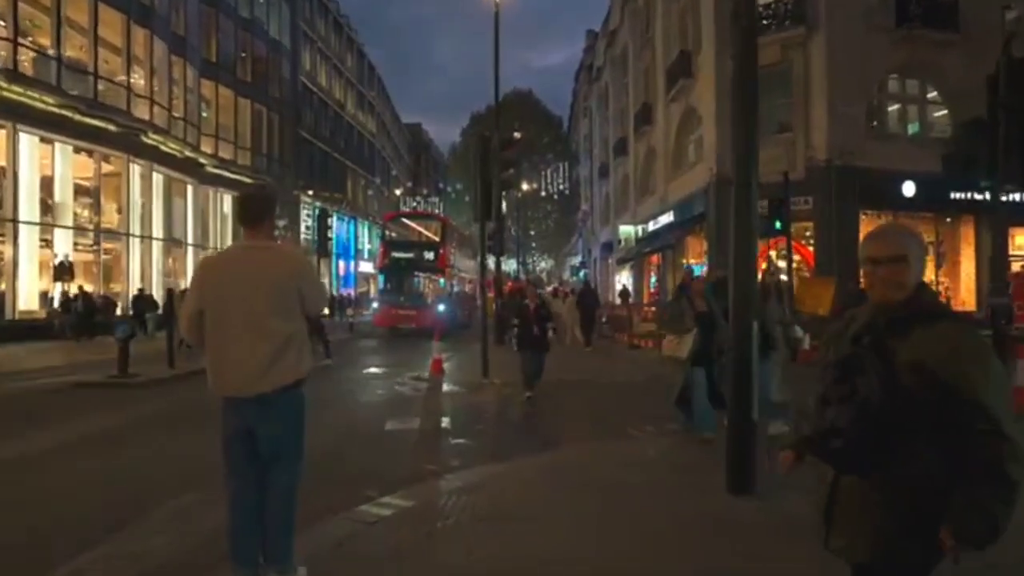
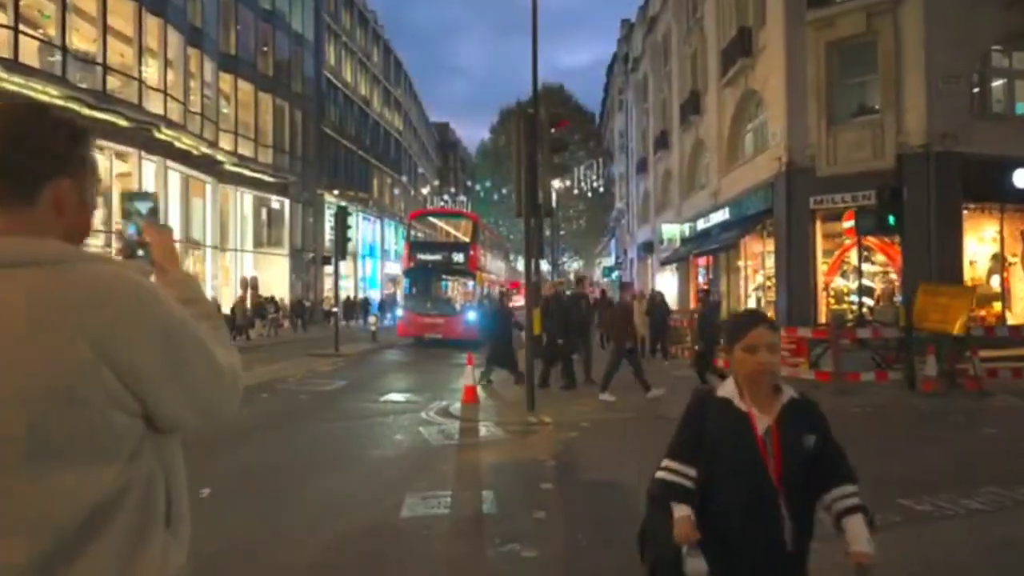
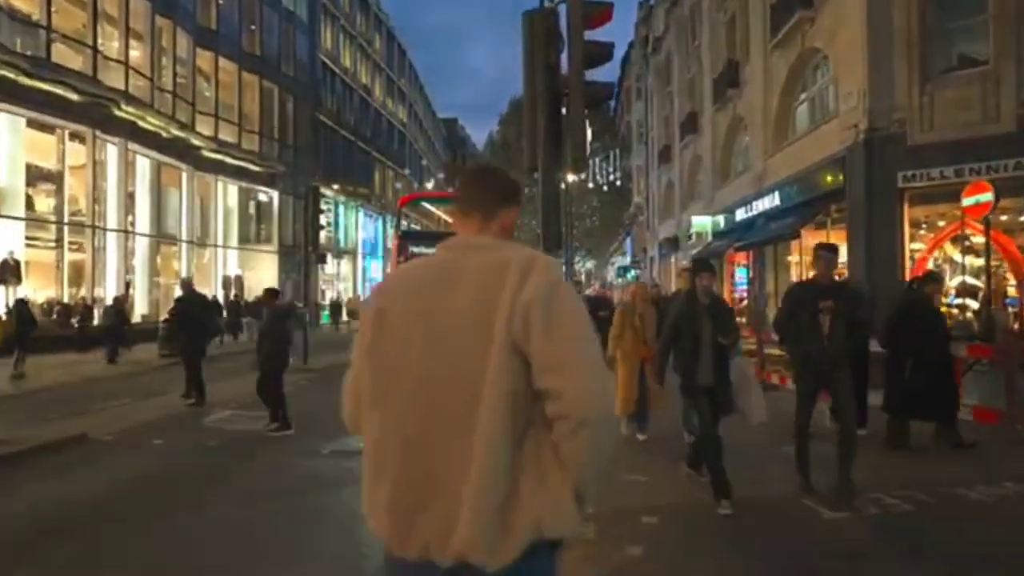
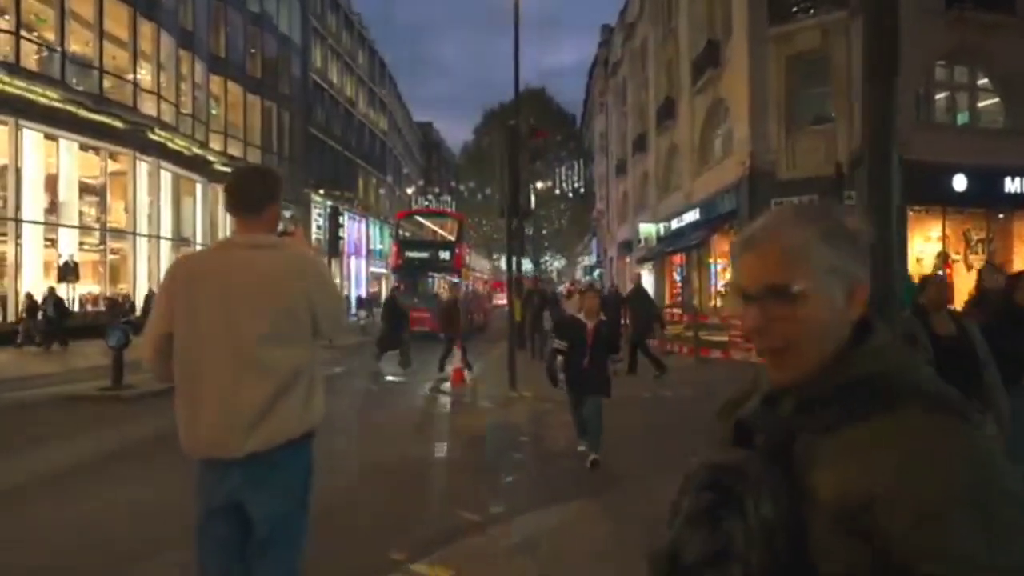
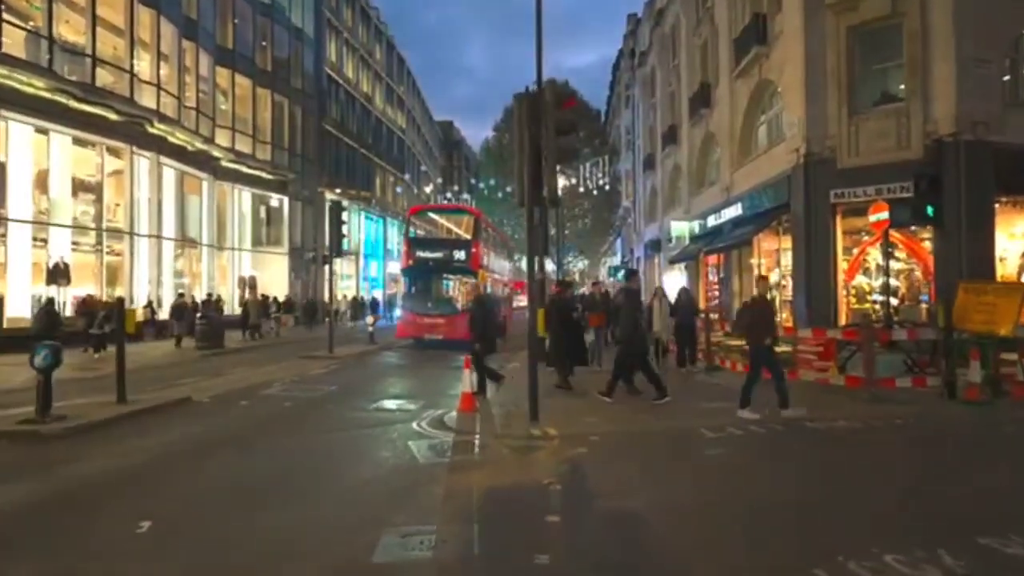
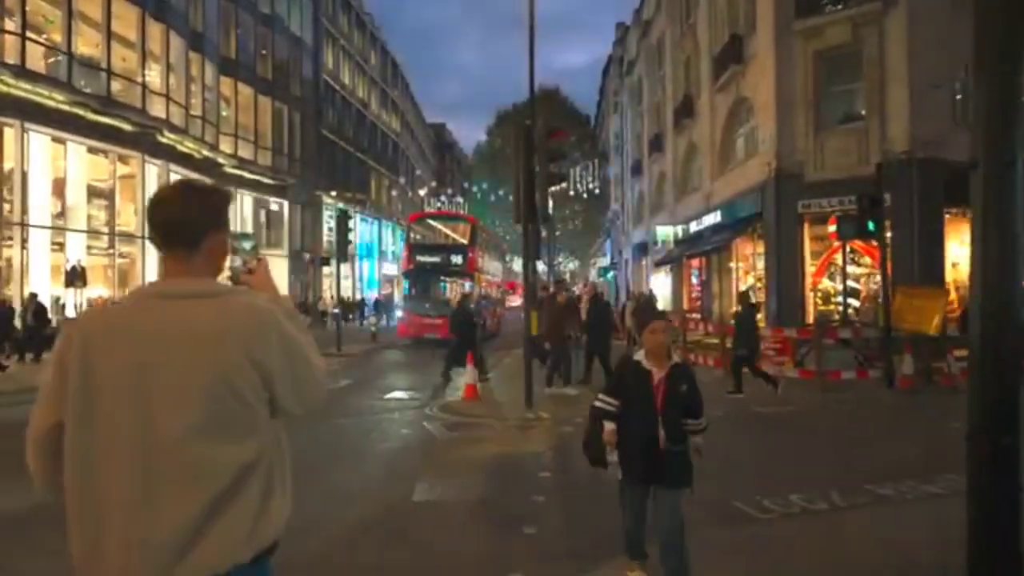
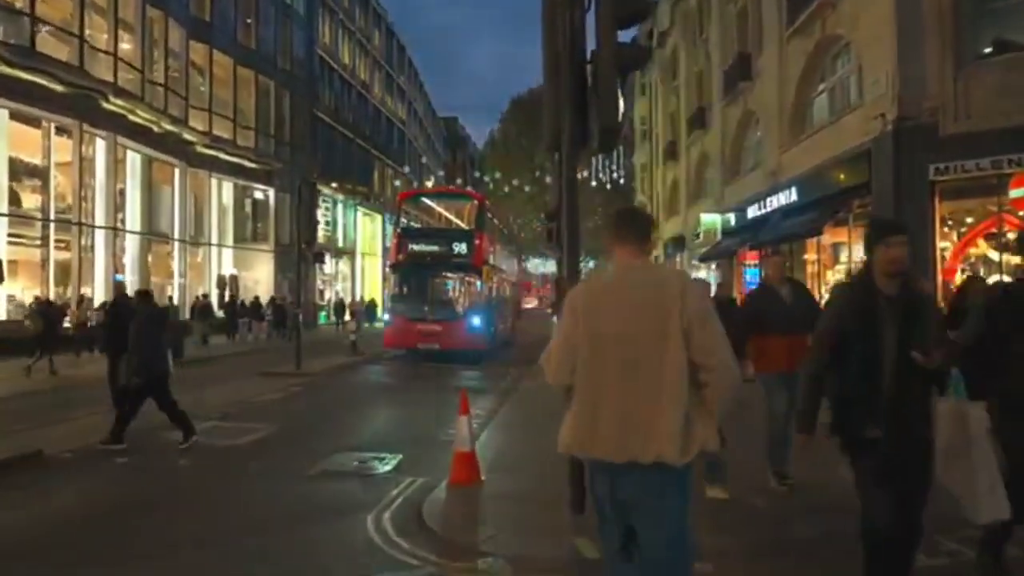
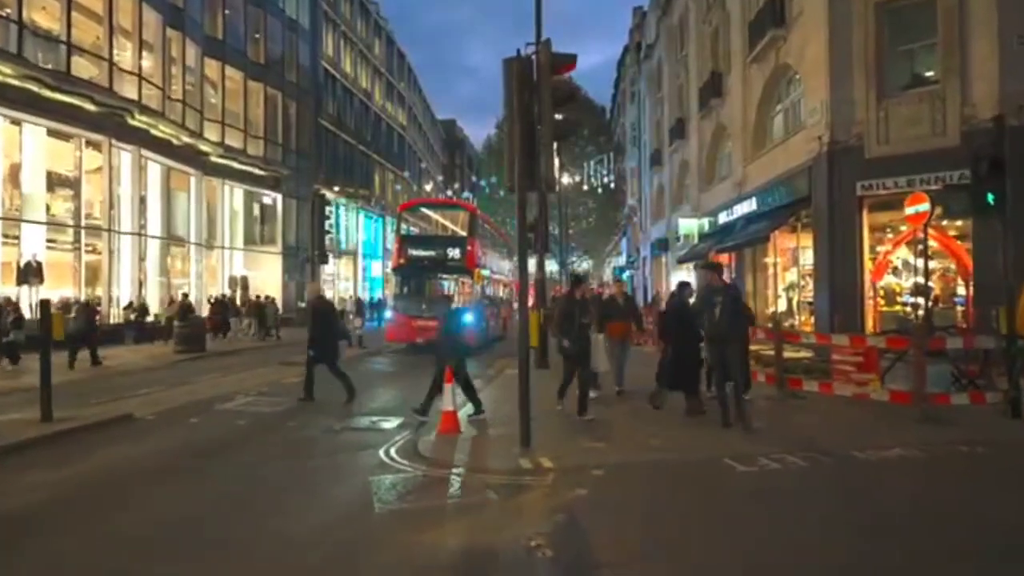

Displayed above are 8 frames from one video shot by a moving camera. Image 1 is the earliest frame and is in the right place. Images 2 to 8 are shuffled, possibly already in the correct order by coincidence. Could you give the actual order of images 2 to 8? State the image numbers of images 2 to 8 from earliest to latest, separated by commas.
4, 6, 2, 5, 8, 3, 7
